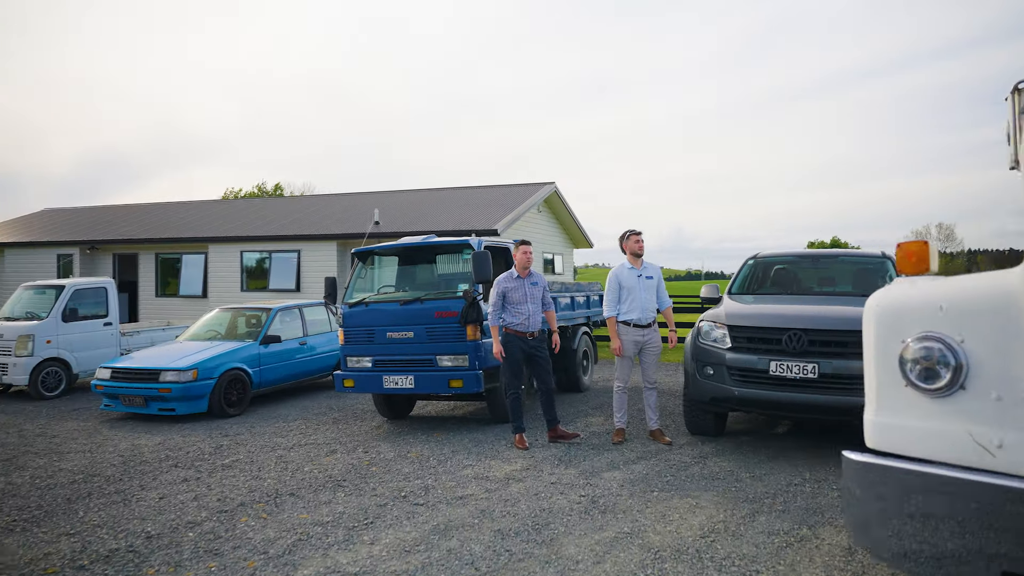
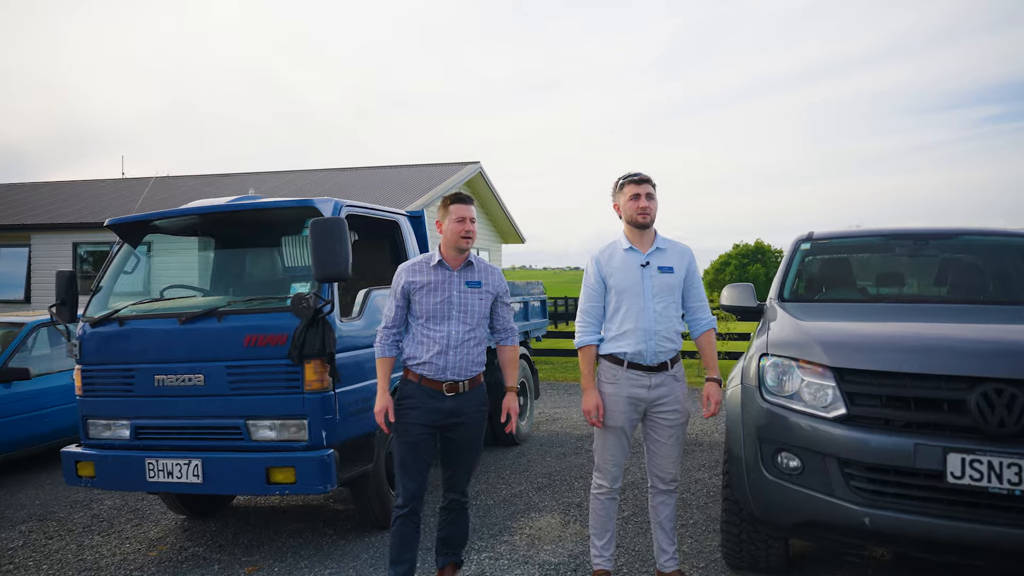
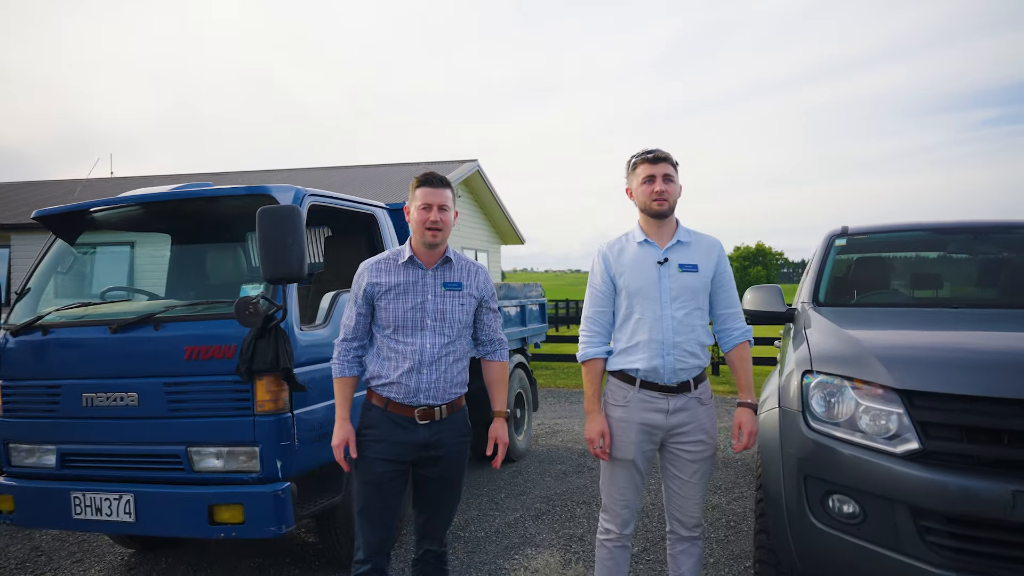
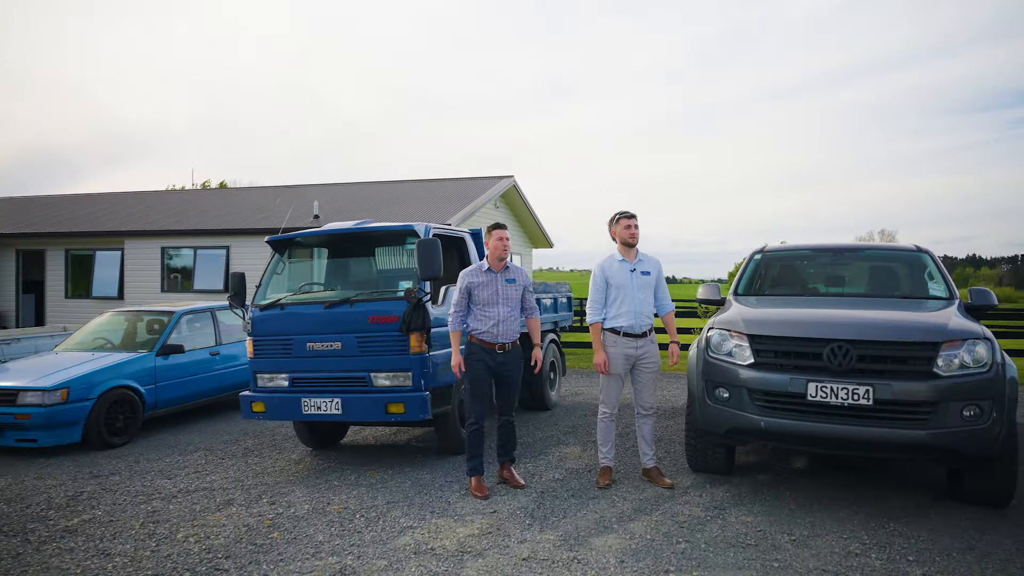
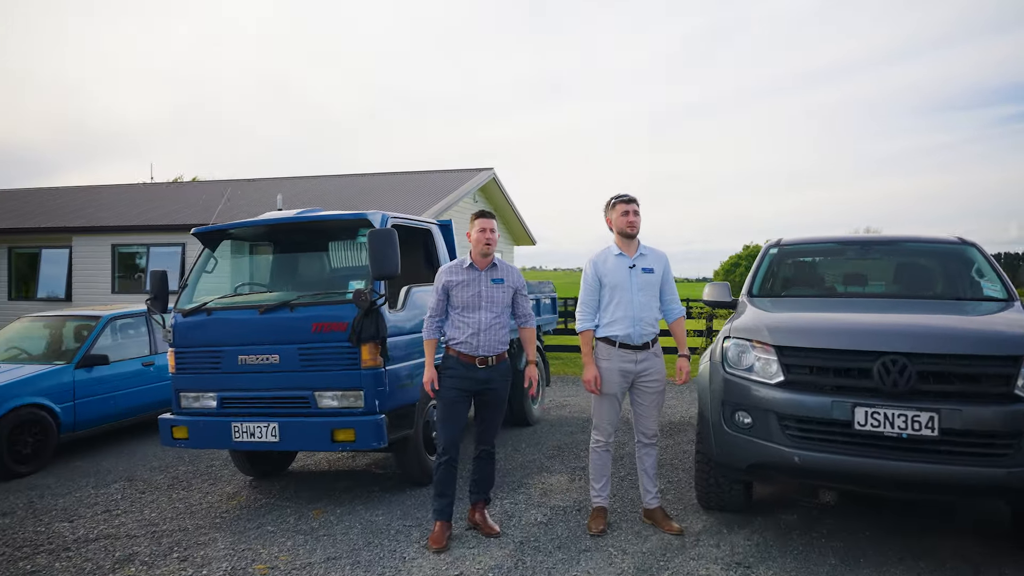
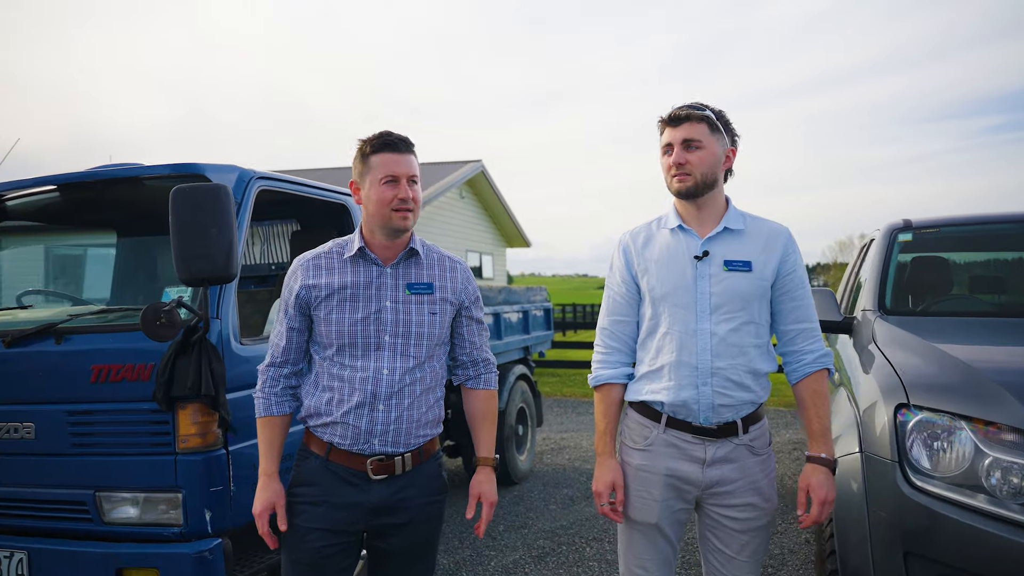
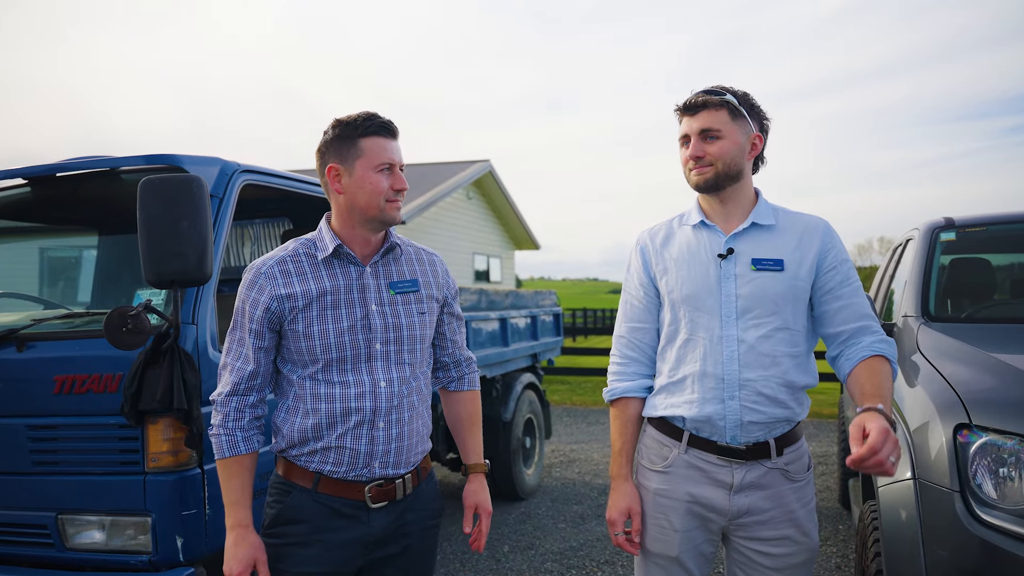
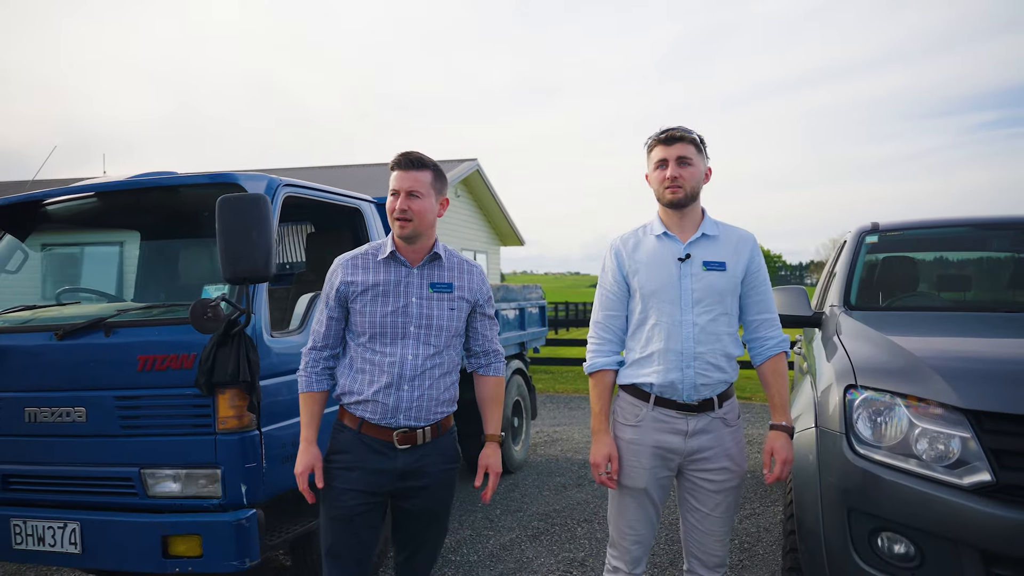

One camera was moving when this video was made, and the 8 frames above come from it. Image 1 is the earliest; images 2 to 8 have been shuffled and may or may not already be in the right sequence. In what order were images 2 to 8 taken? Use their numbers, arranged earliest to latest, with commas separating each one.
4, 5, 2, 3, 8, 6, 7
